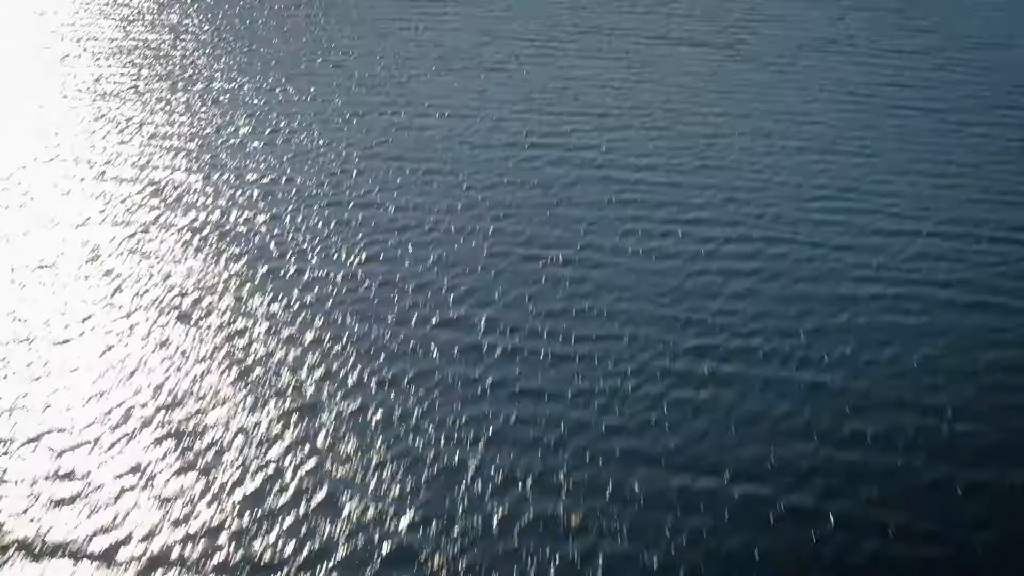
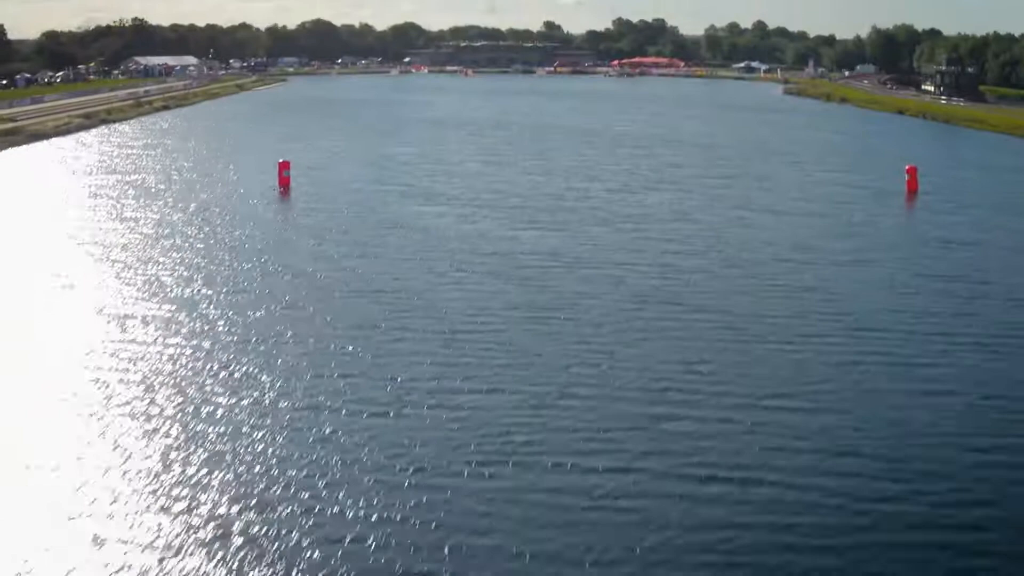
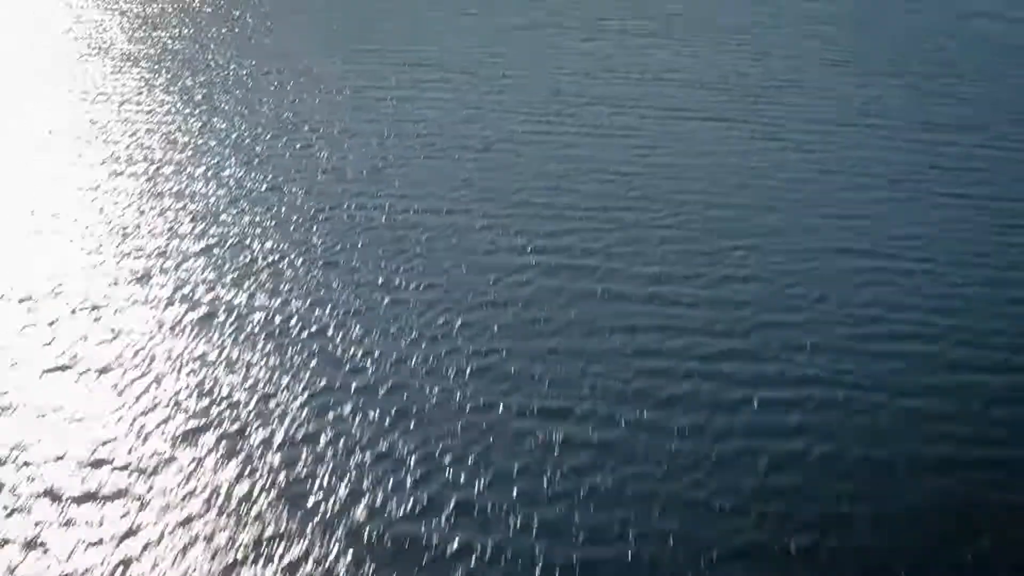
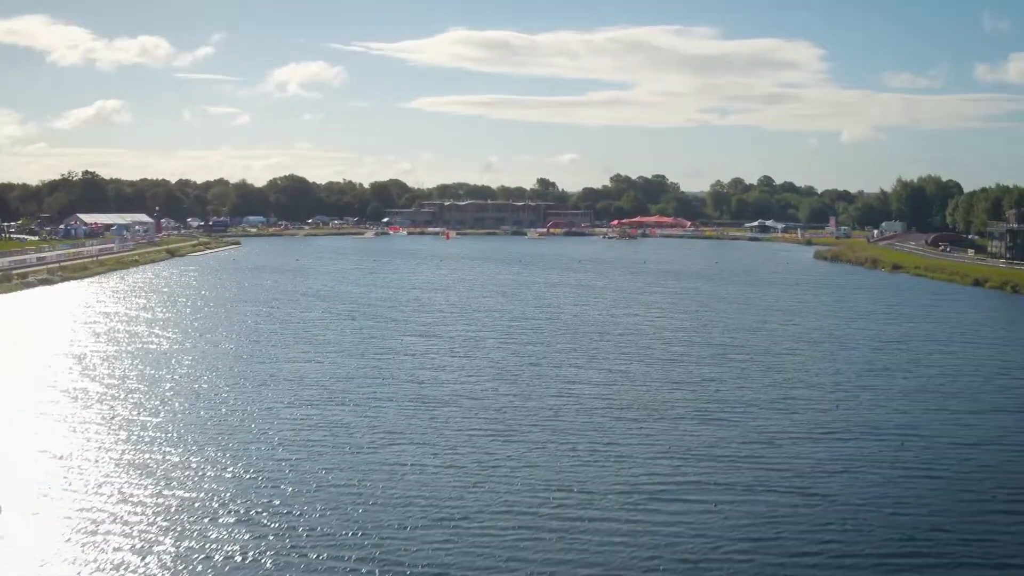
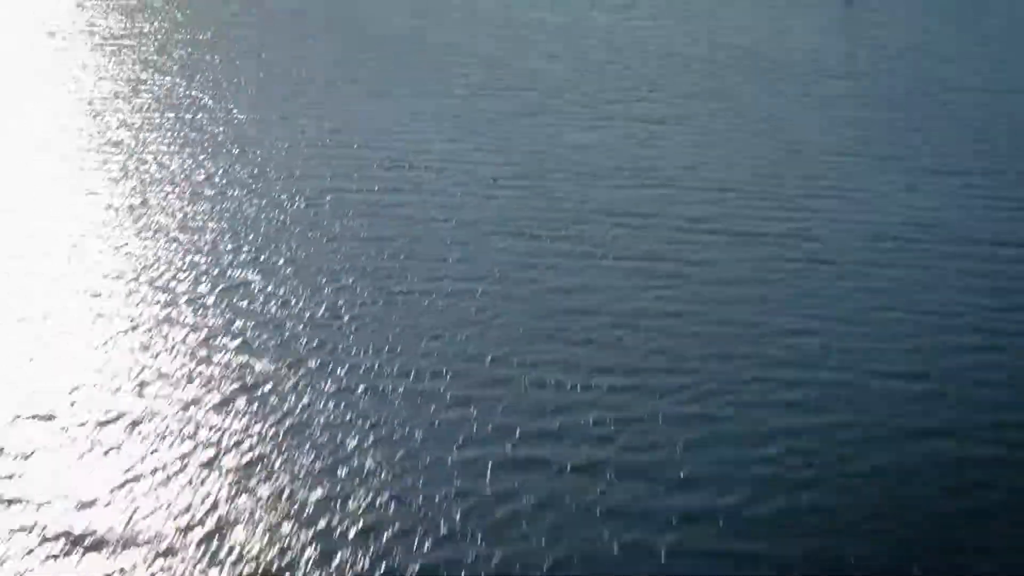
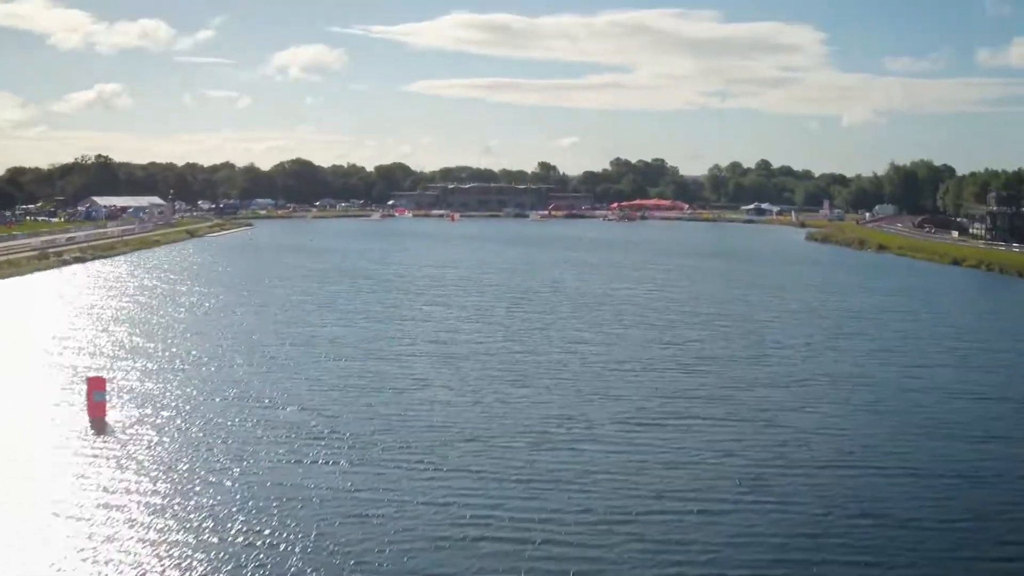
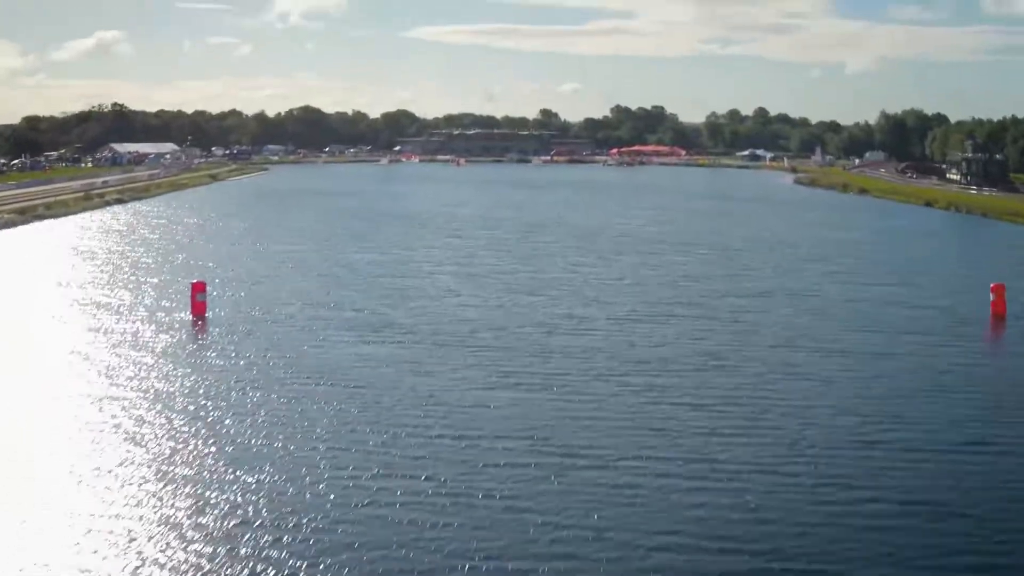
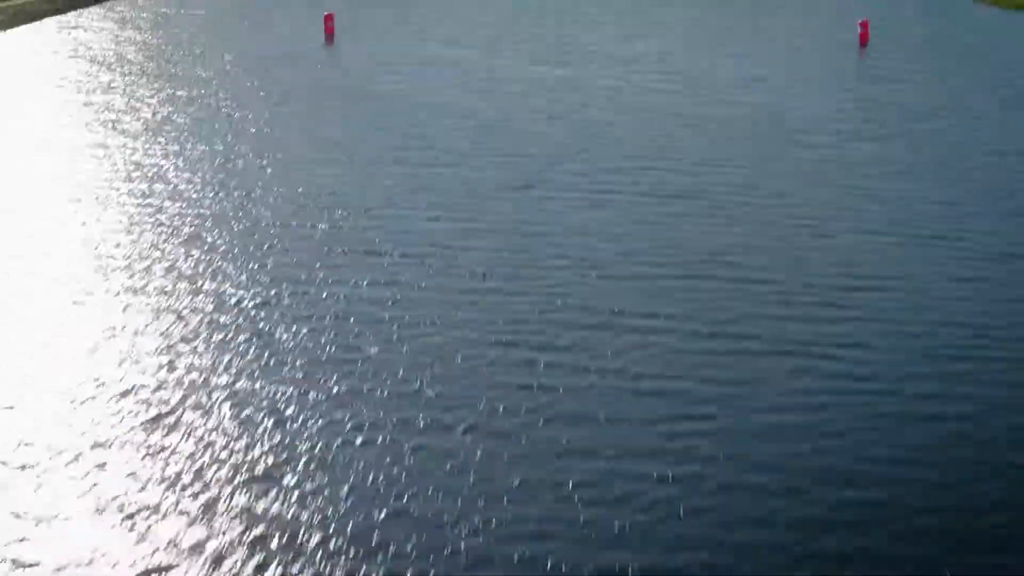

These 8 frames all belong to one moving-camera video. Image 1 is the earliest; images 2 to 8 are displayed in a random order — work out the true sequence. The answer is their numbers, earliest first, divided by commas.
3, 5, 8, 2, 7, 6, 4
